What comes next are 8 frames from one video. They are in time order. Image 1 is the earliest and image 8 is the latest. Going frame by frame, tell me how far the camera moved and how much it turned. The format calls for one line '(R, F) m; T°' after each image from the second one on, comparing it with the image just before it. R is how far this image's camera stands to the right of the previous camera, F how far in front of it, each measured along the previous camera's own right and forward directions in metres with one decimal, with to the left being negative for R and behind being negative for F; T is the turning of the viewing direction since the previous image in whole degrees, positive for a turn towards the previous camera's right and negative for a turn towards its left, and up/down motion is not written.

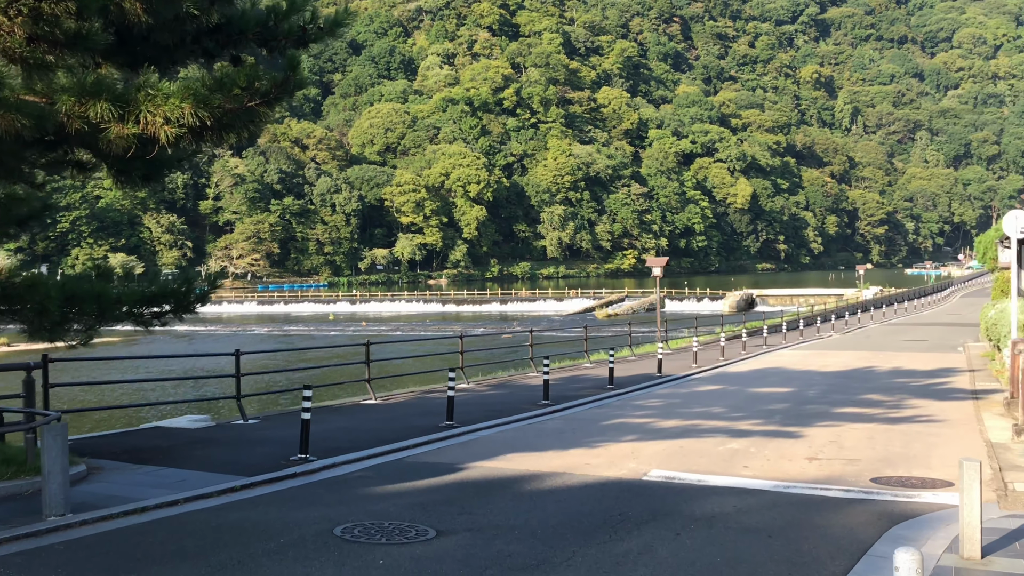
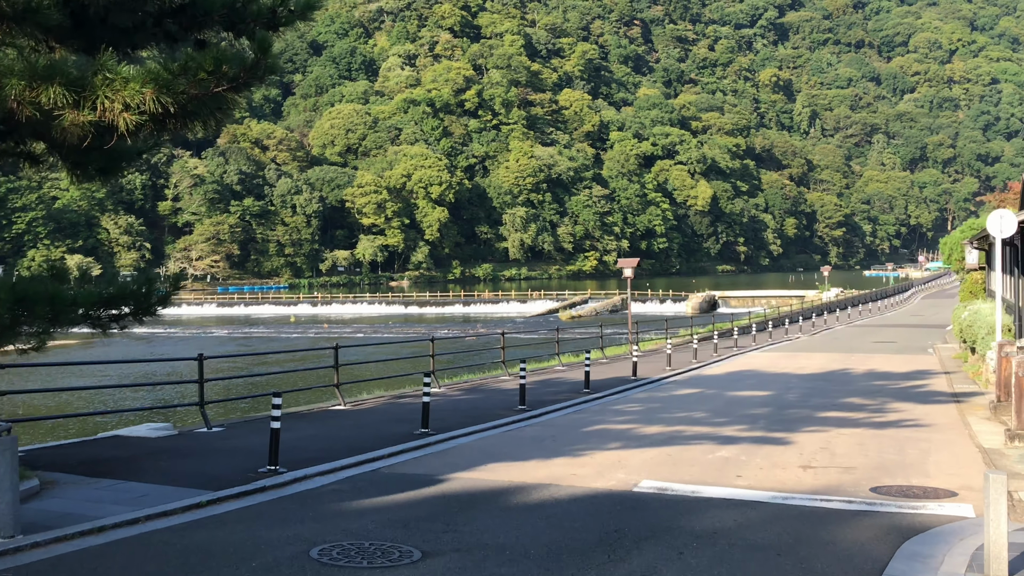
(-0.2, +0.4) m; +3°
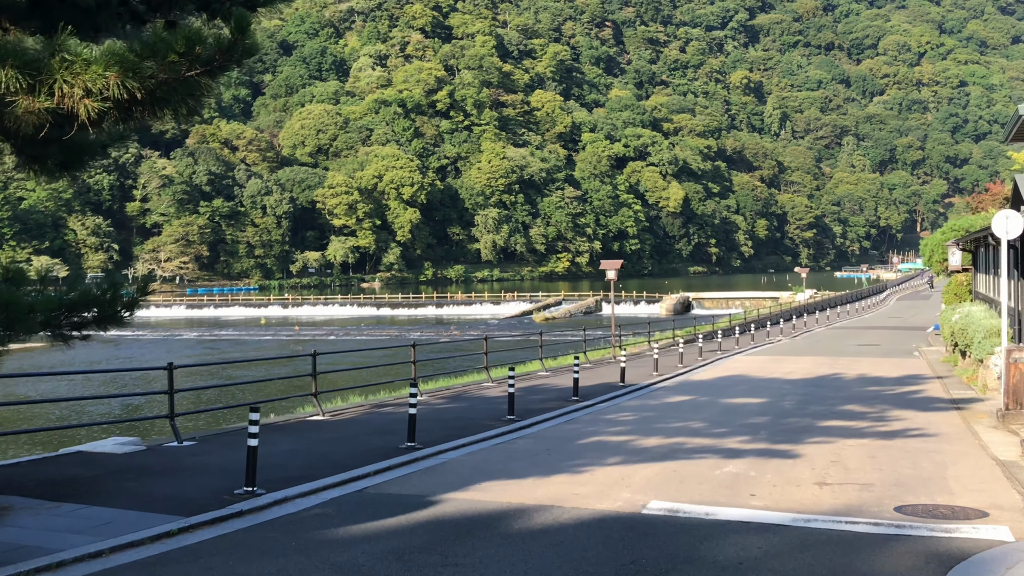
(-0.2, +0.5) m; +2°
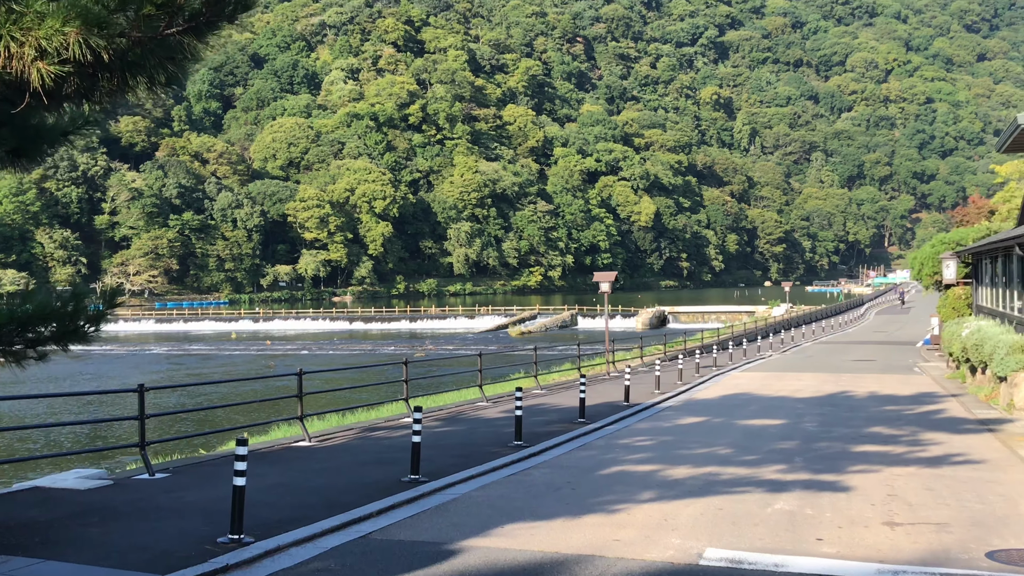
(-0.4, +0.9) m; +2°
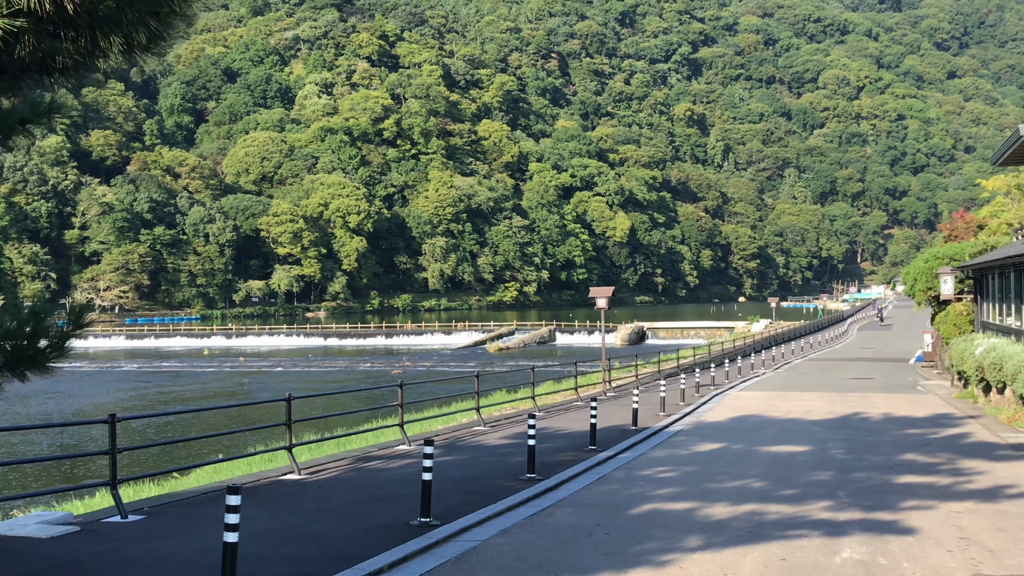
(-0.4, +0.9) m; +2°
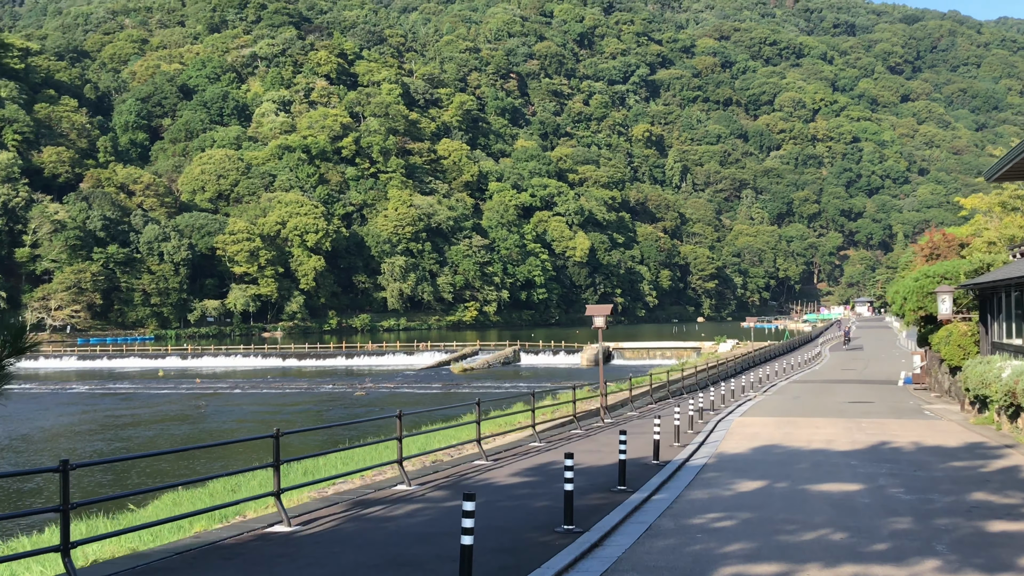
(-0.7, +1.3) m; +3°
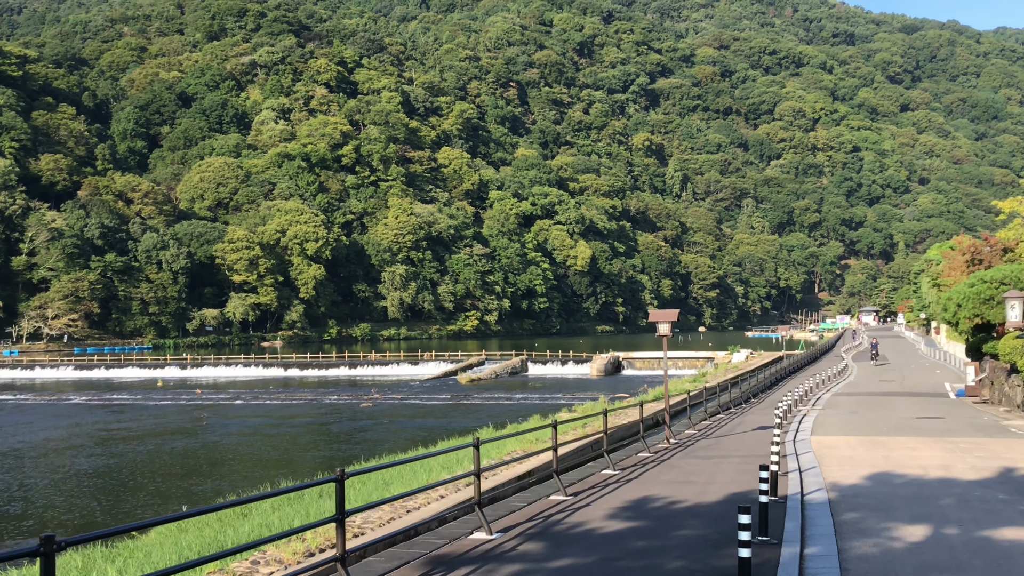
(-1.2, +1.6) m; 0°
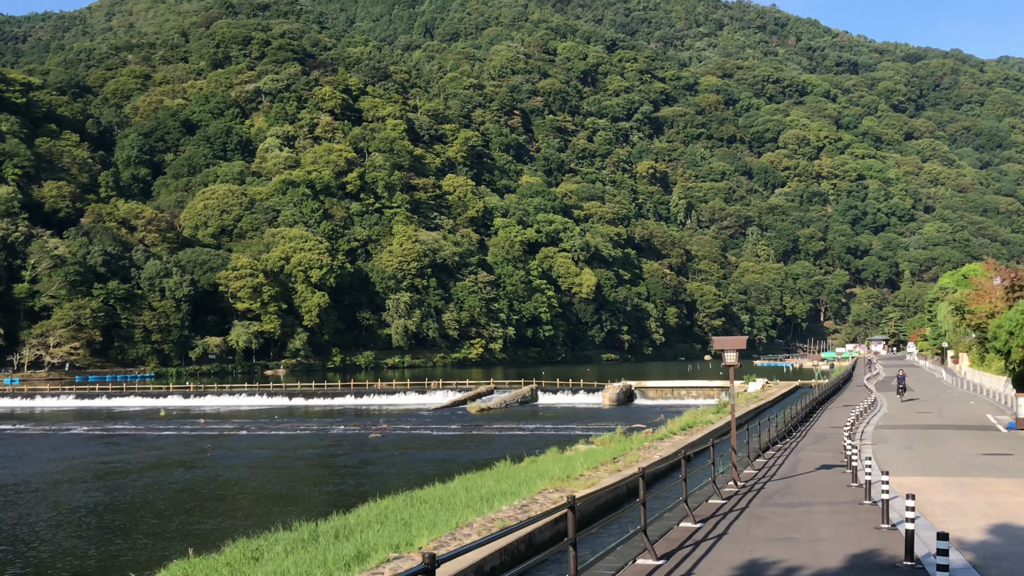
(-0.9, +1.4) m; 0°
